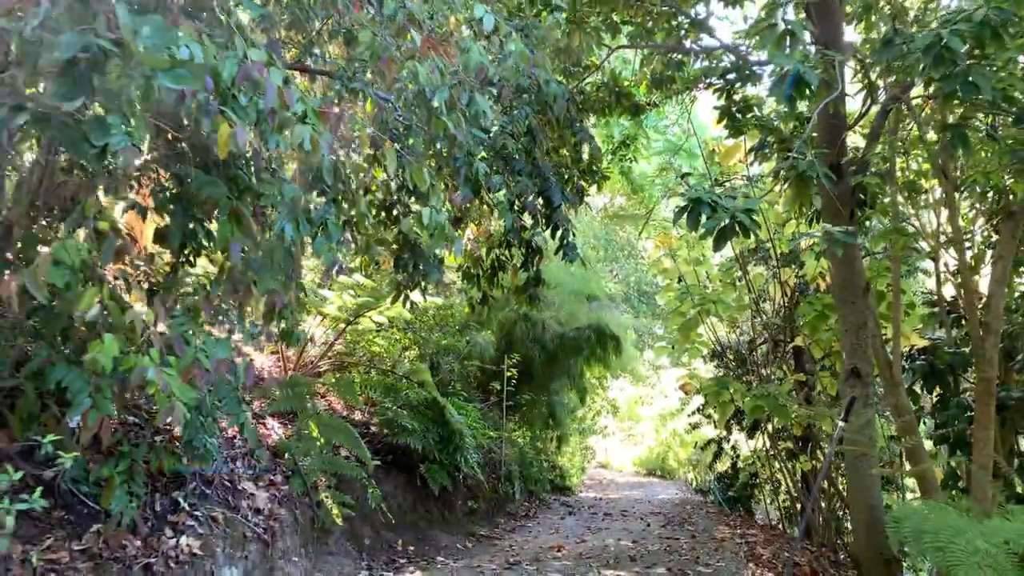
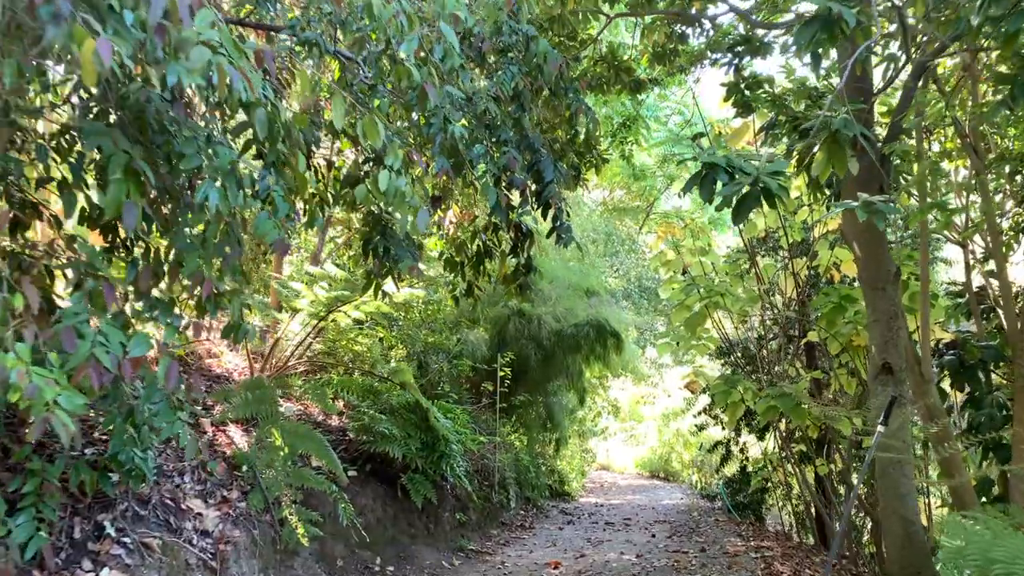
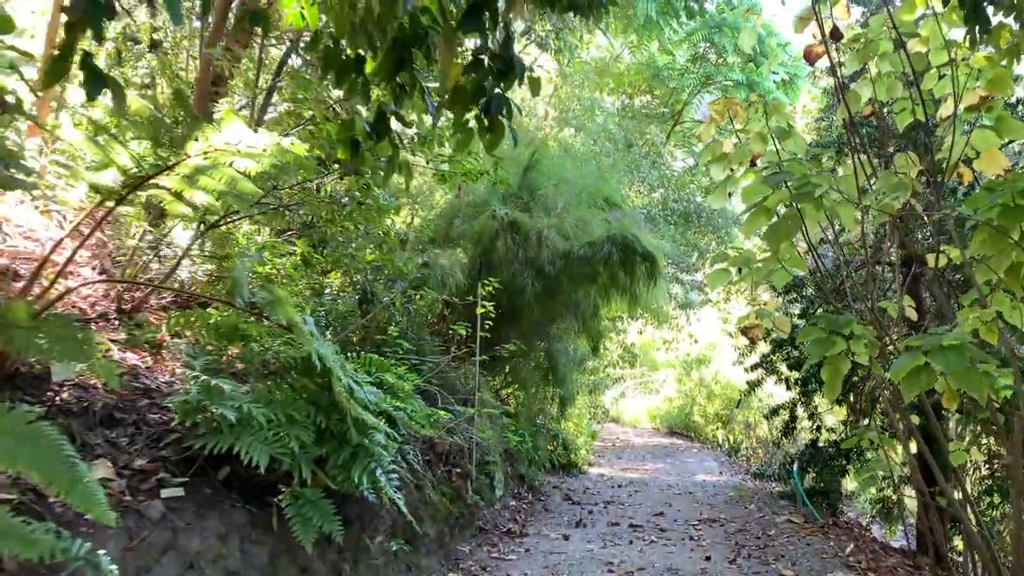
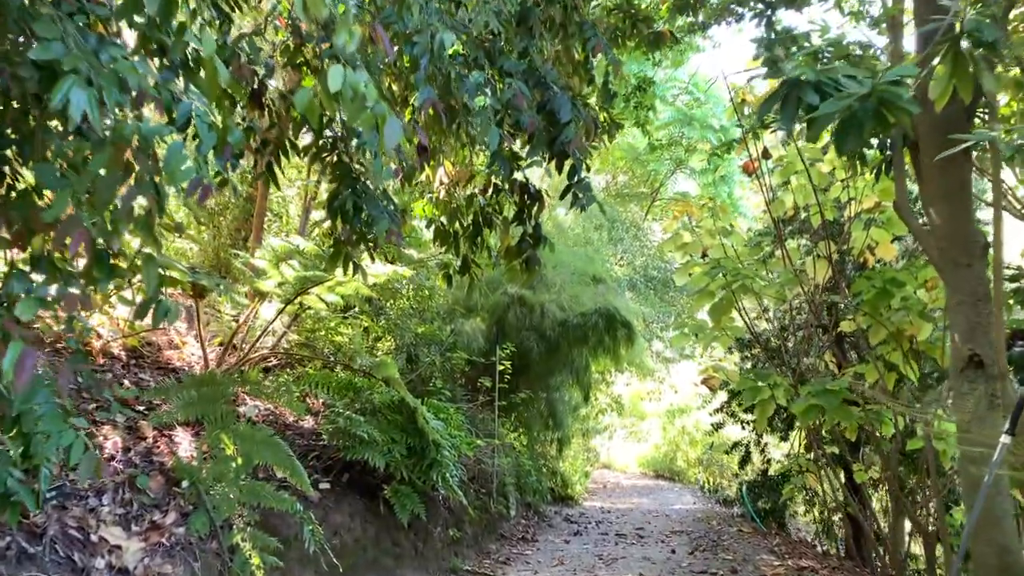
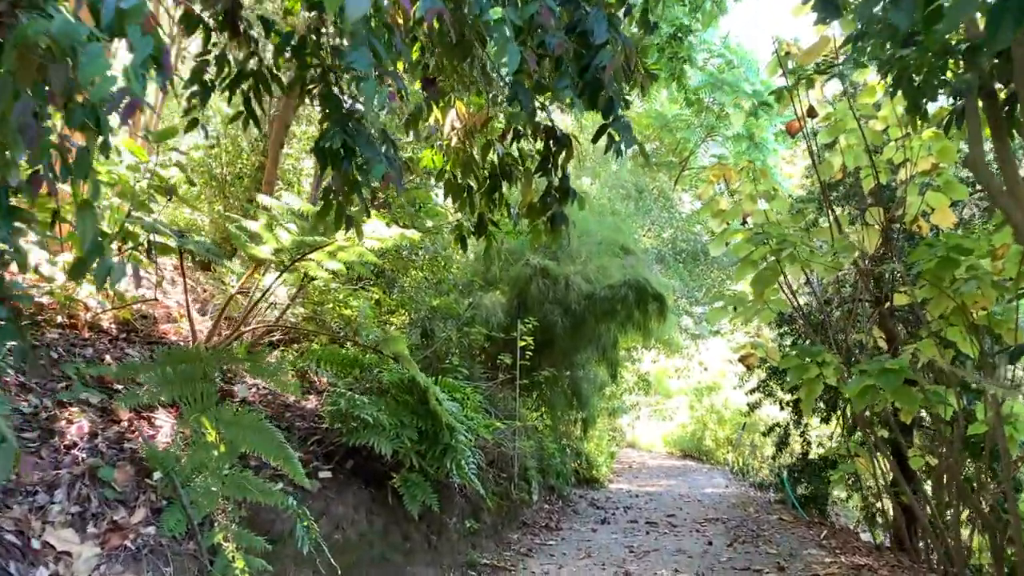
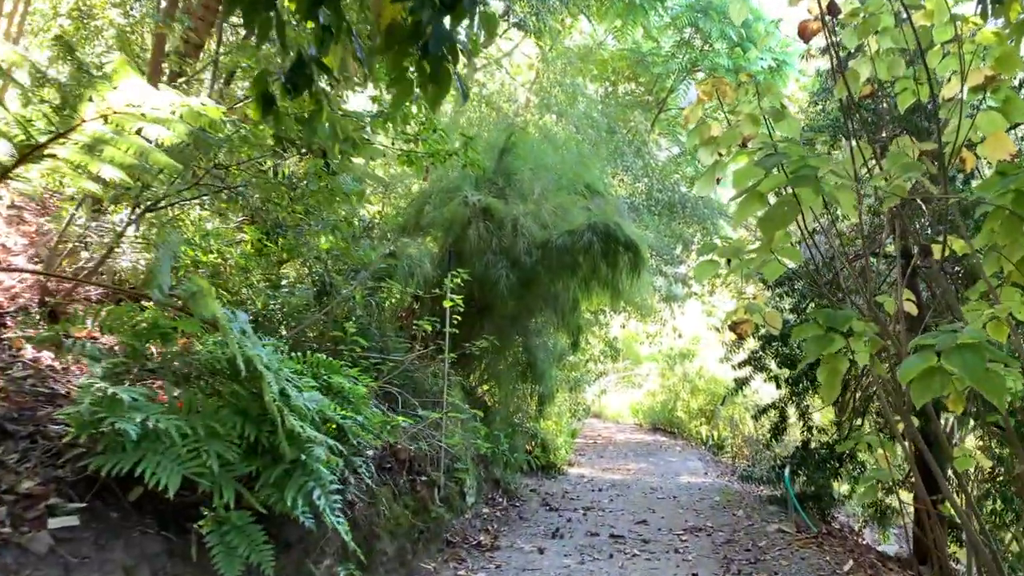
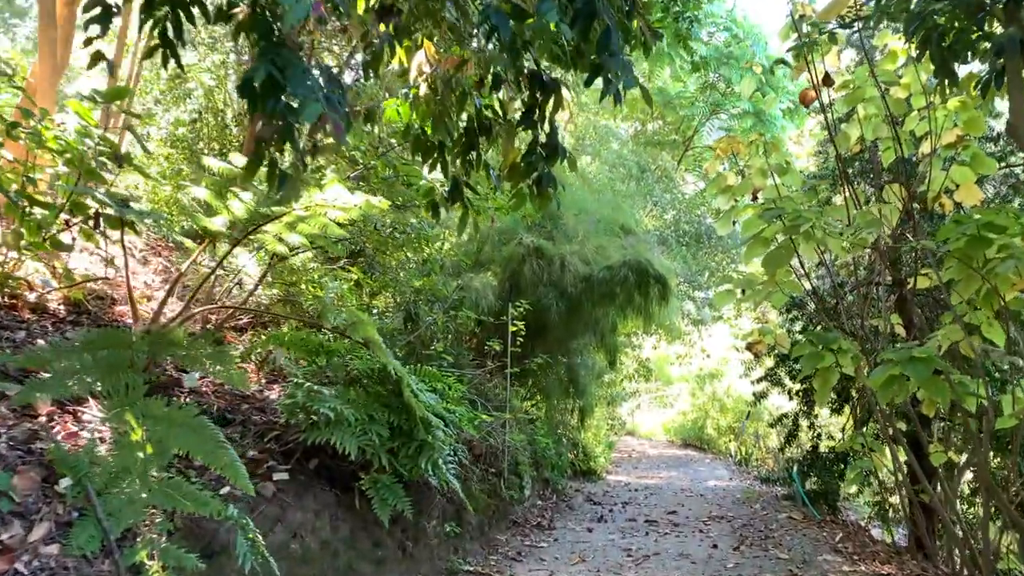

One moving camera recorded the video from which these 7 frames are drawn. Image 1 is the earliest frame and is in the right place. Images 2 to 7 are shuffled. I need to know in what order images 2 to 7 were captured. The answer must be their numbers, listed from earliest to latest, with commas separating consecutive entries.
2, 4, 5, 7, 3, 6
